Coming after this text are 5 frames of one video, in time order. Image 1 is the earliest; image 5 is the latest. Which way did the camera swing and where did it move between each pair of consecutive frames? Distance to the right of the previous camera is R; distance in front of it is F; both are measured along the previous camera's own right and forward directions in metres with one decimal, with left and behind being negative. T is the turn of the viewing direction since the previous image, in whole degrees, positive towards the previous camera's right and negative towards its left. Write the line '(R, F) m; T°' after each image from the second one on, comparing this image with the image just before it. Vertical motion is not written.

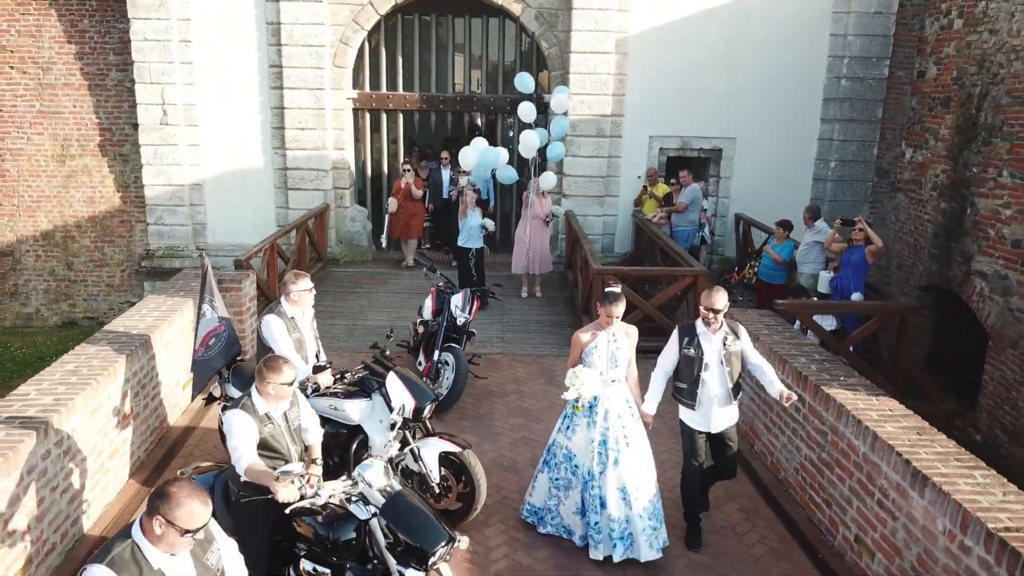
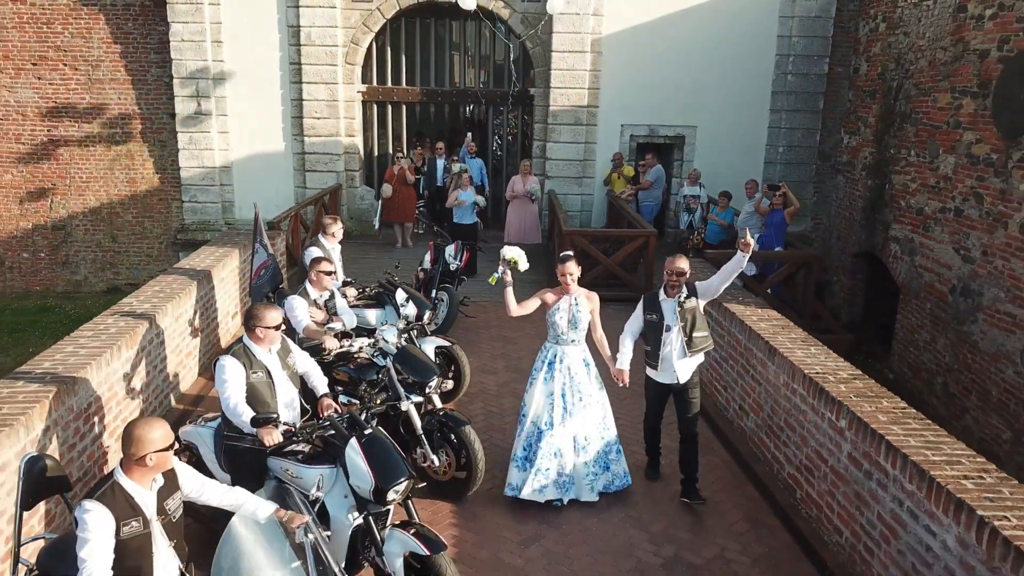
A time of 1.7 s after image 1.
(+0.2, -1.5) m; 0°
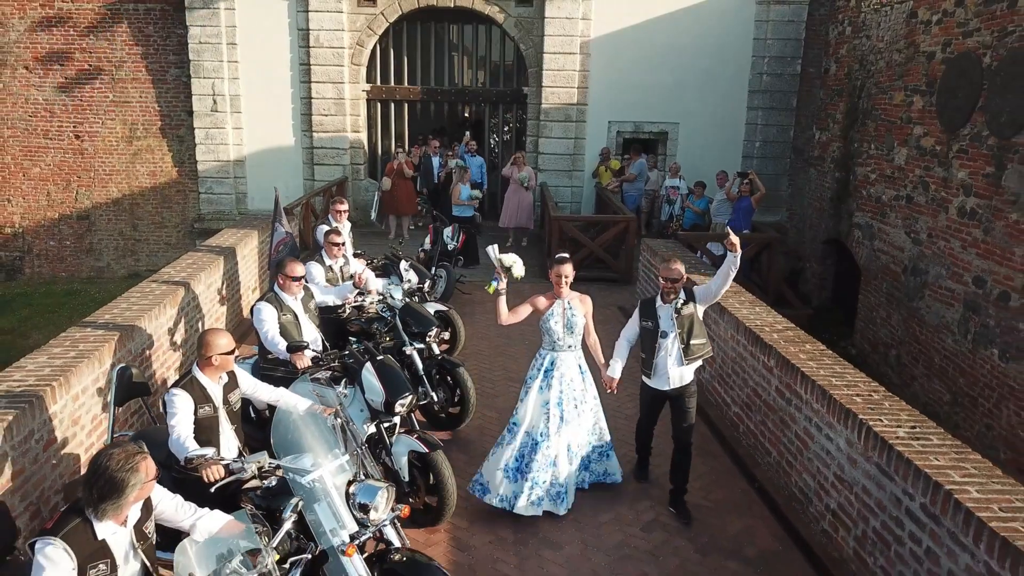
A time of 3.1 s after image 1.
(+0.1, -0.8) m; 0°
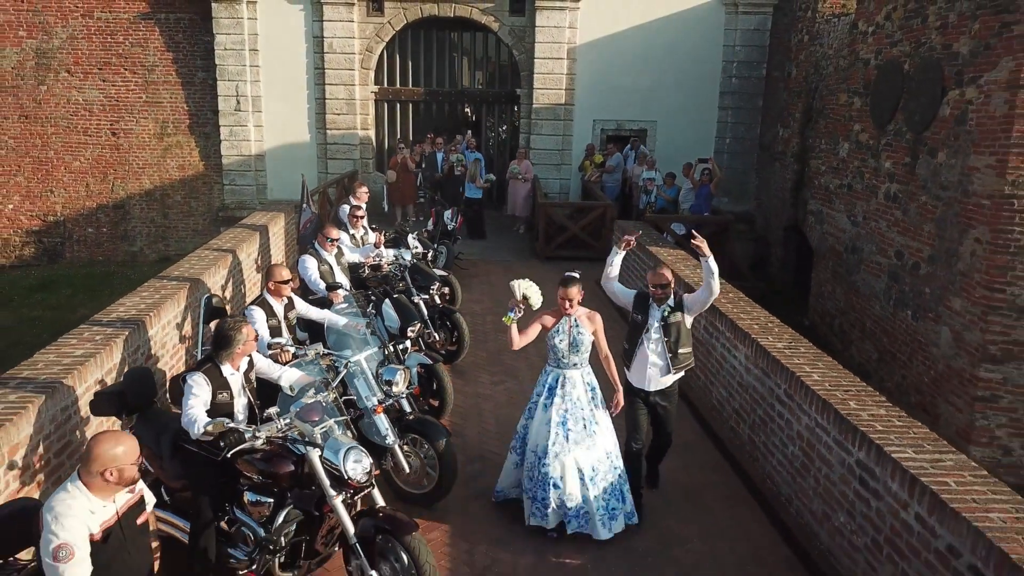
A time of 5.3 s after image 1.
(+0.1, -1.3) m; 0°
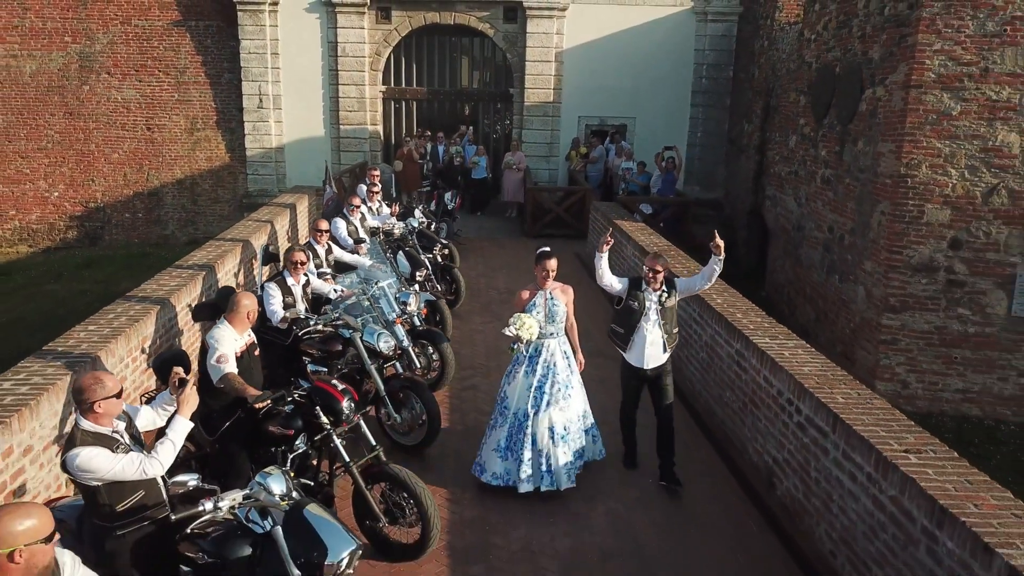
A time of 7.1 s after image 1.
(+0.1, -1.6) m; 0°
